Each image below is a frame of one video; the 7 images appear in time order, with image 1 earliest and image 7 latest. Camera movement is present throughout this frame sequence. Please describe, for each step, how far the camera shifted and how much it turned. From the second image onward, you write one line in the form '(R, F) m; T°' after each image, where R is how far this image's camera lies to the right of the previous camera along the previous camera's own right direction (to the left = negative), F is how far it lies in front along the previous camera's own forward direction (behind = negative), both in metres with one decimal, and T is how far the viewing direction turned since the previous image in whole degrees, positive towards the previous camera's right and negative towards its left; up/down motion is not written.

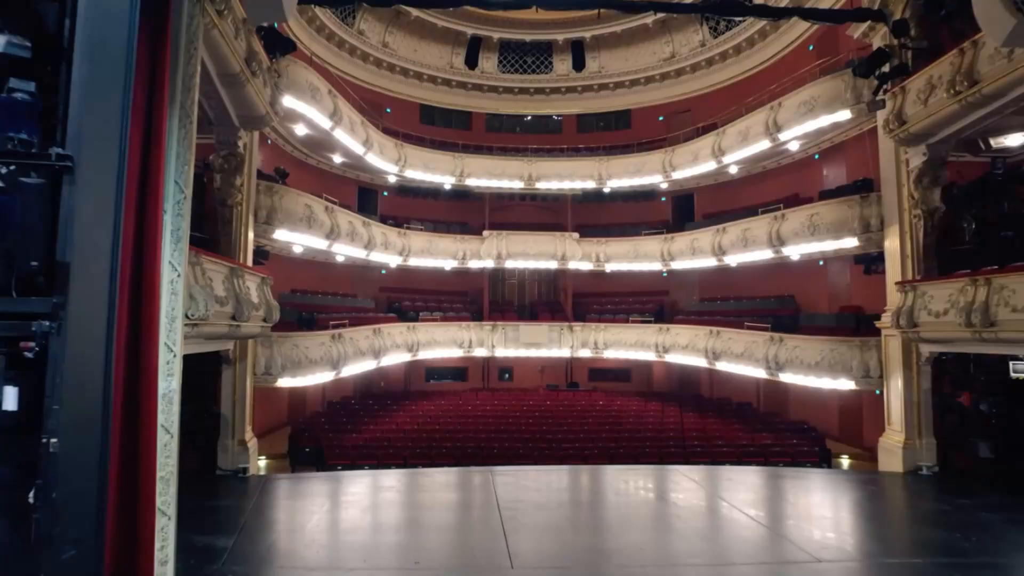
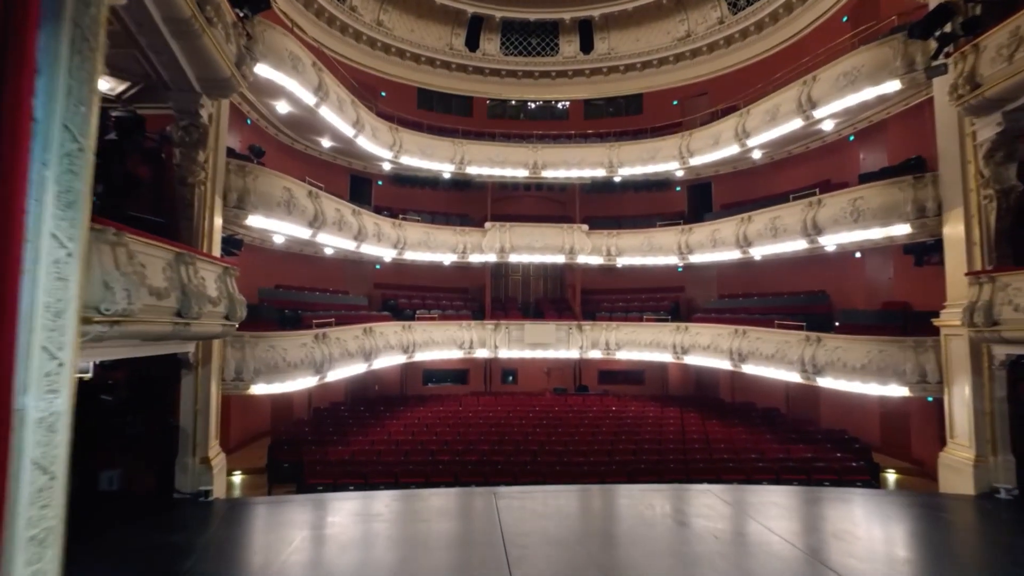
(-0.1, +1.1) m; 0°
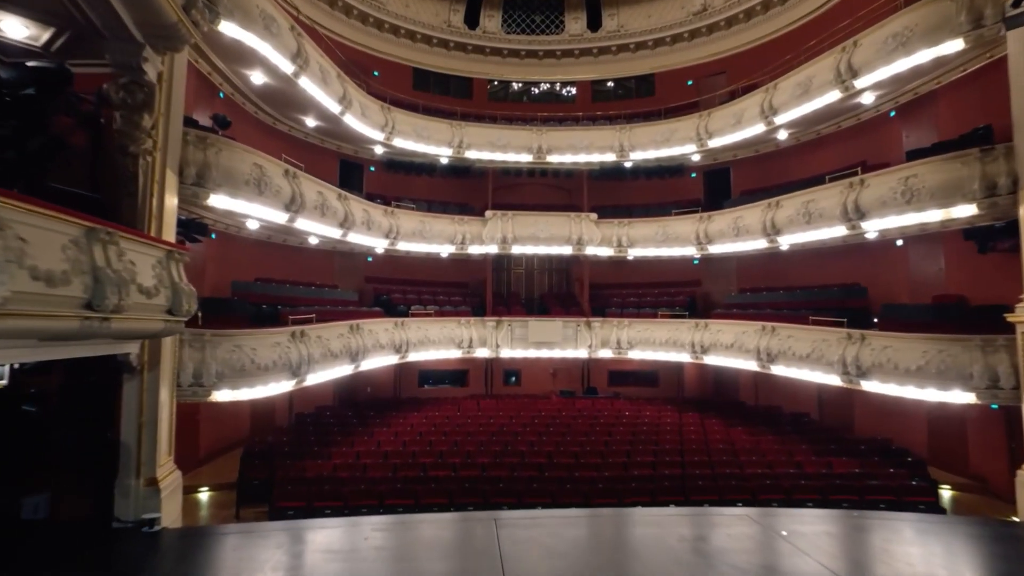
(0.0, +1.0) m; 0°
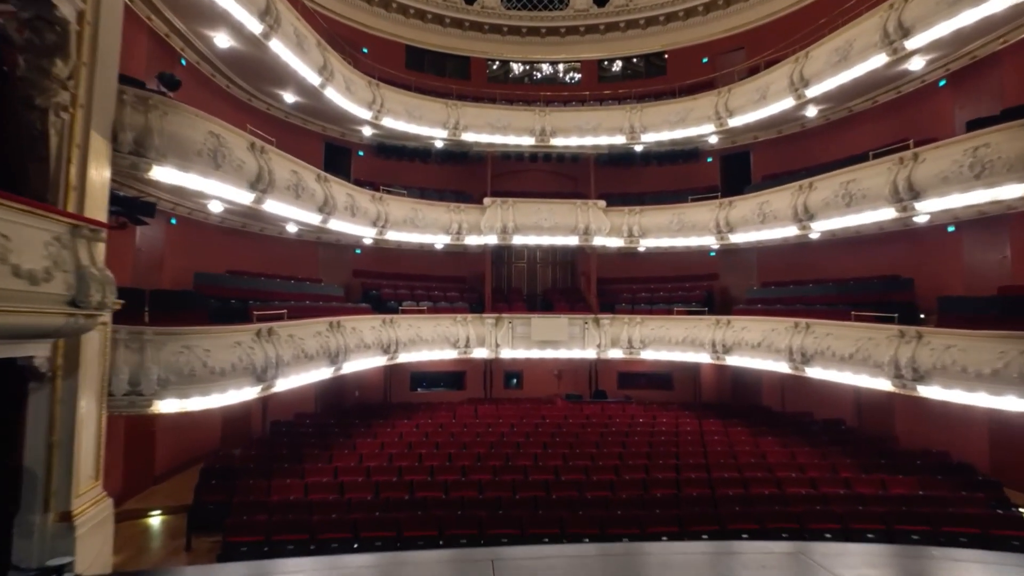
(0.0, +1.1) m; 0°
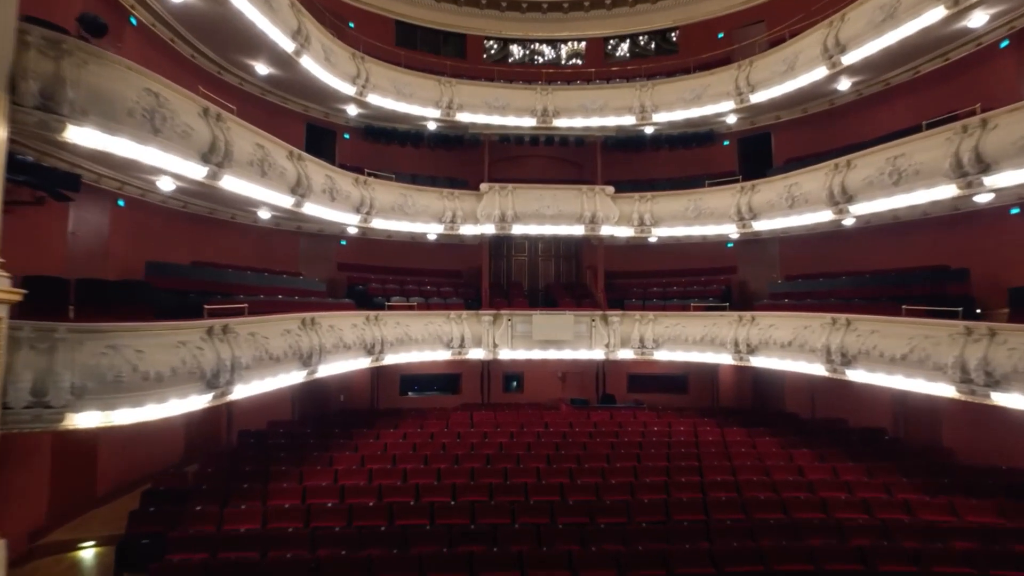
(0.0, +1.0) m; 0°
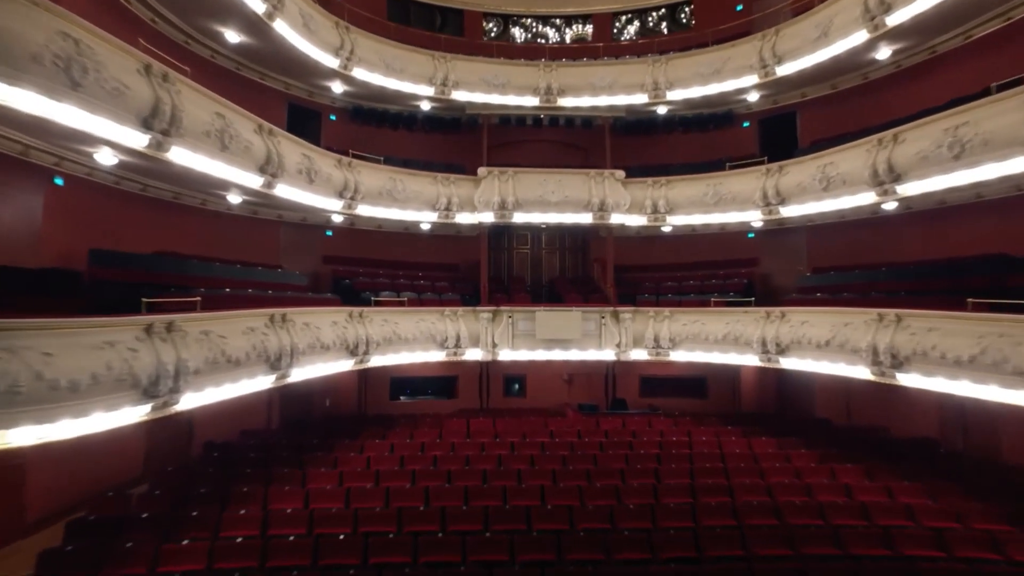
(0.0, +0.9) m; 0°
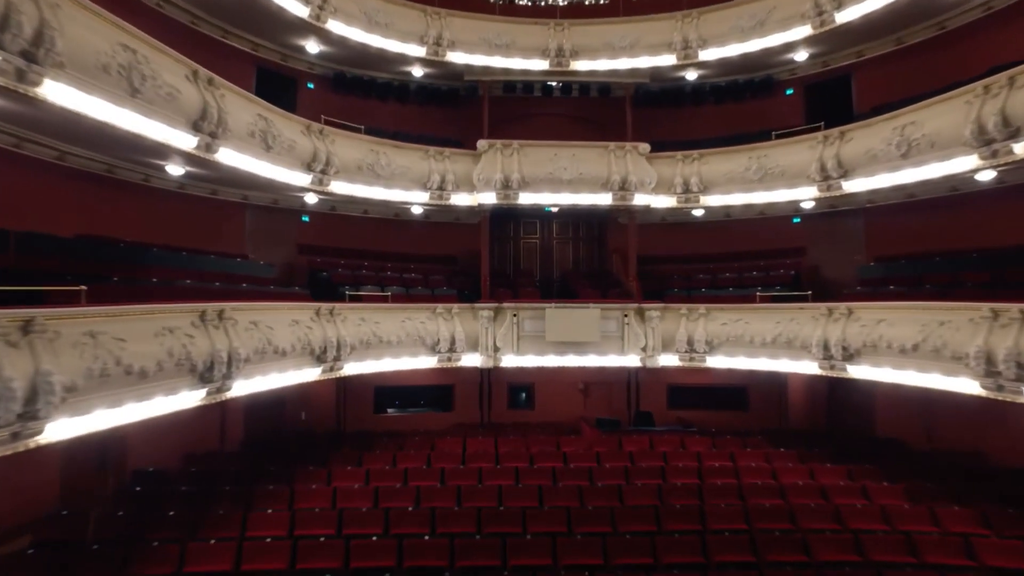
(+0.1, +1.5) m; -1°
